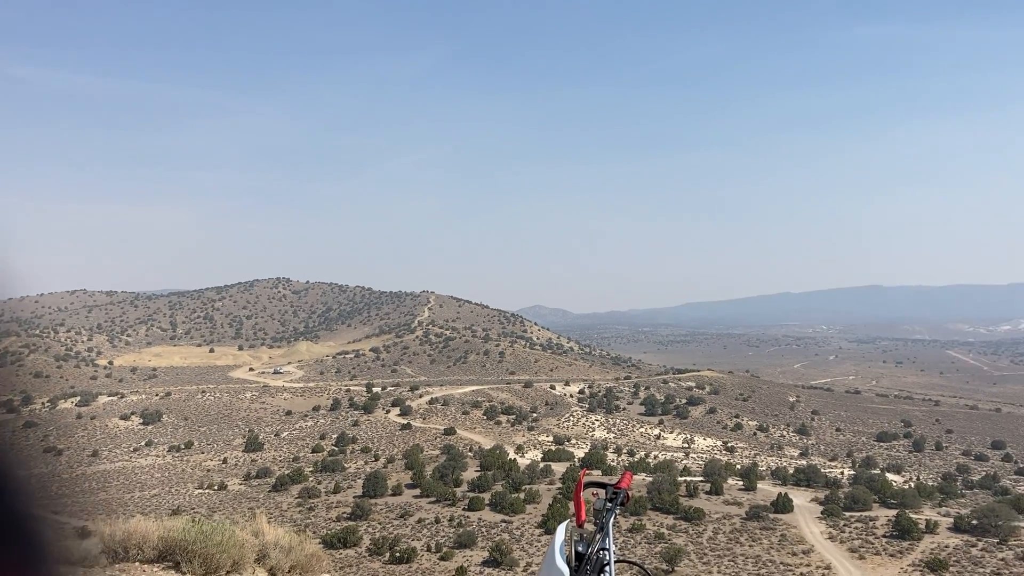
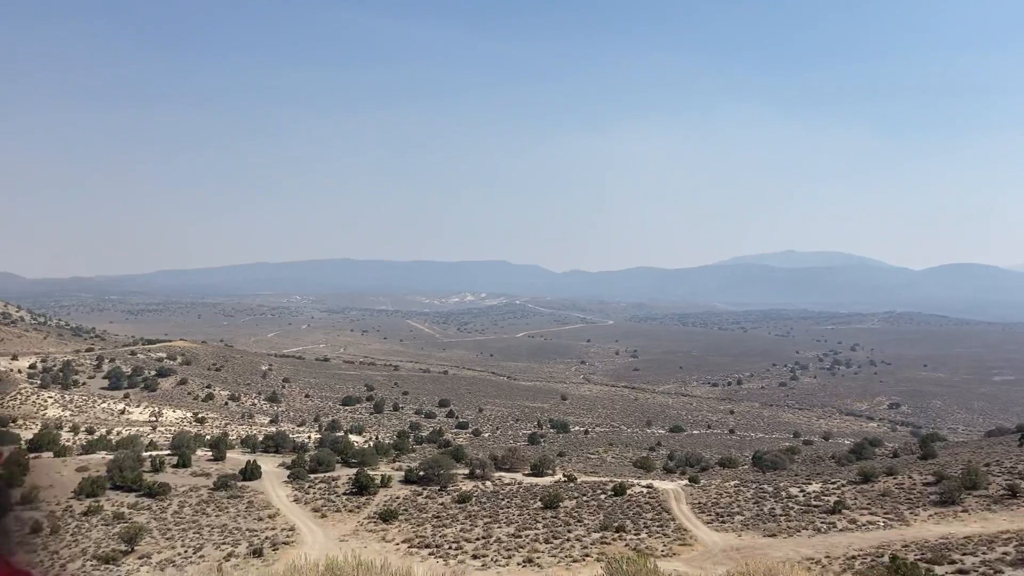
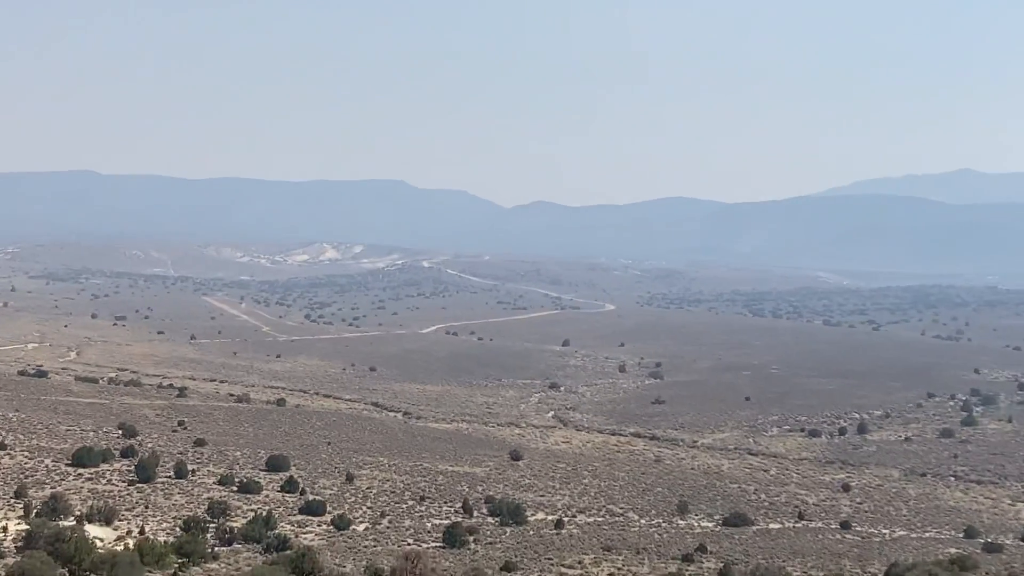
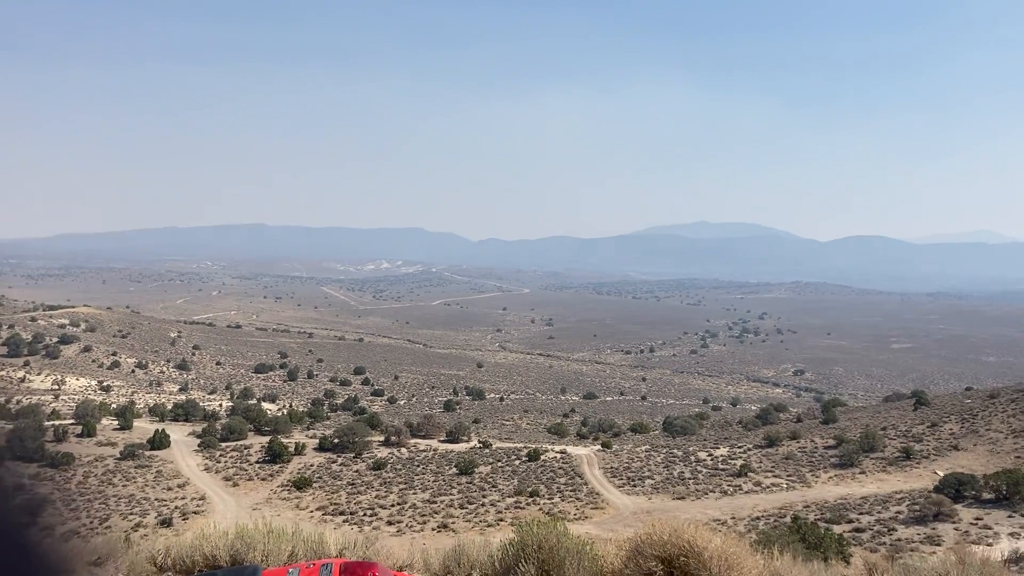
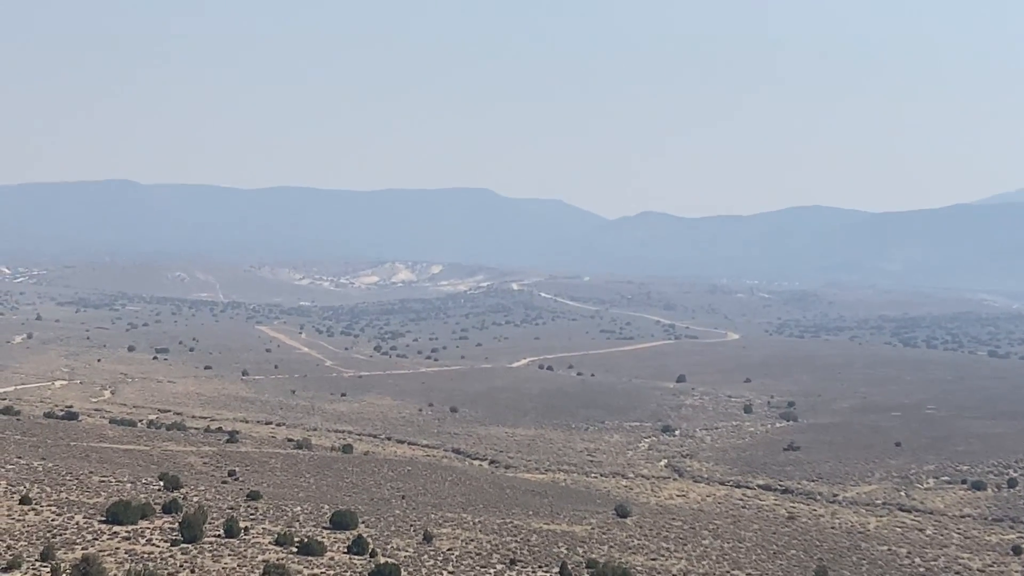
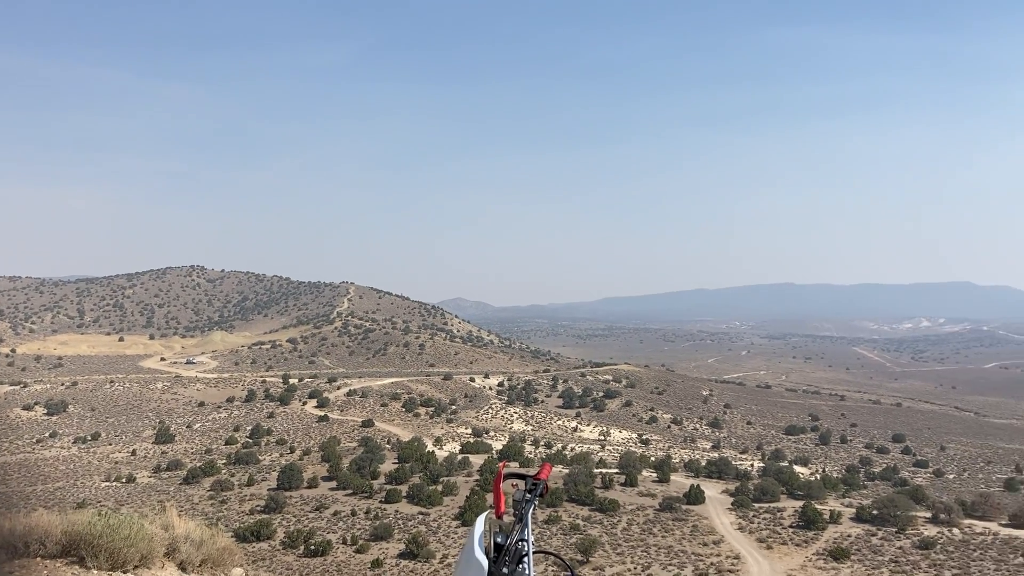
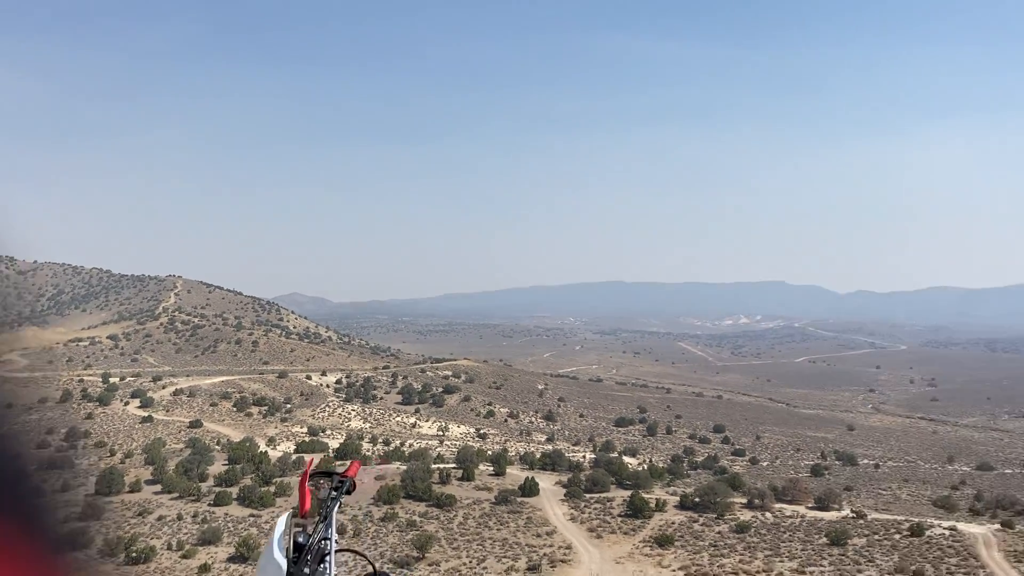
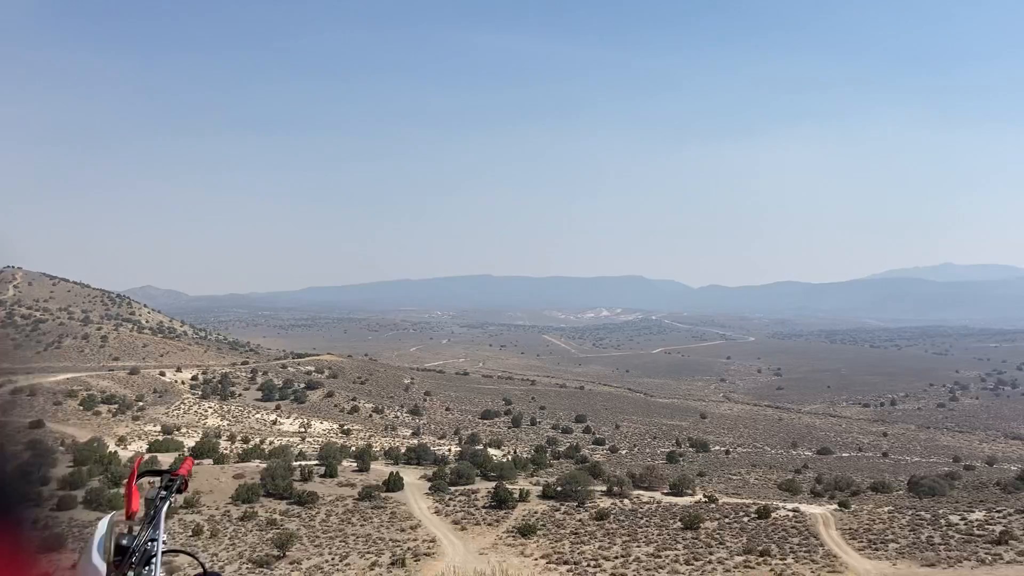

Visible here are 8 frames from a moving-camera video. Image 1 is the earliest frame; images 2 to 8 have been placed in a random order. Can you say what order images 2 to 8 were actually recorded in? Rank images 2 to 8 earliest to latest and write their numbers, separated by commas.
6, 7, 8, 2, 4, 3, 5
